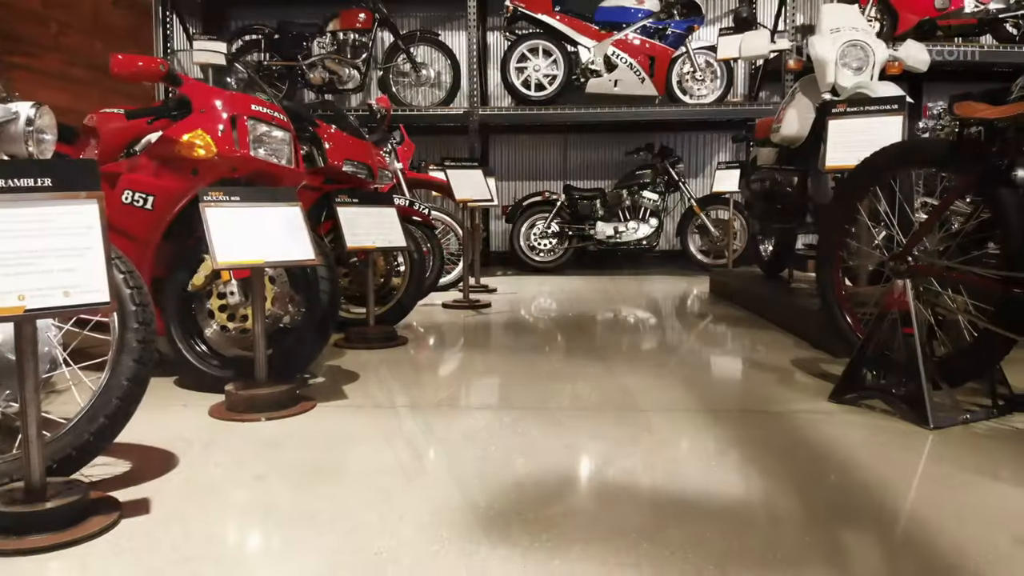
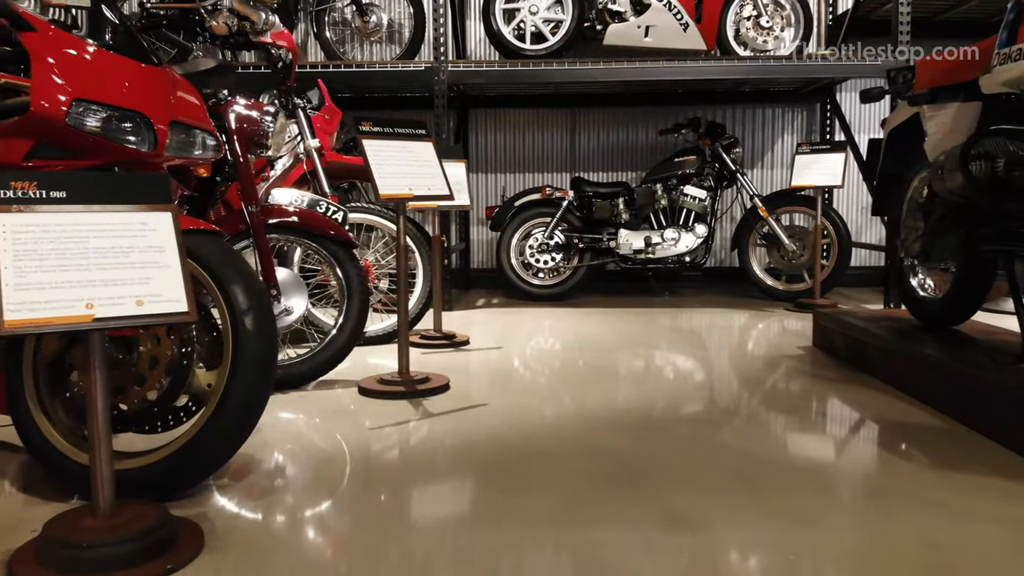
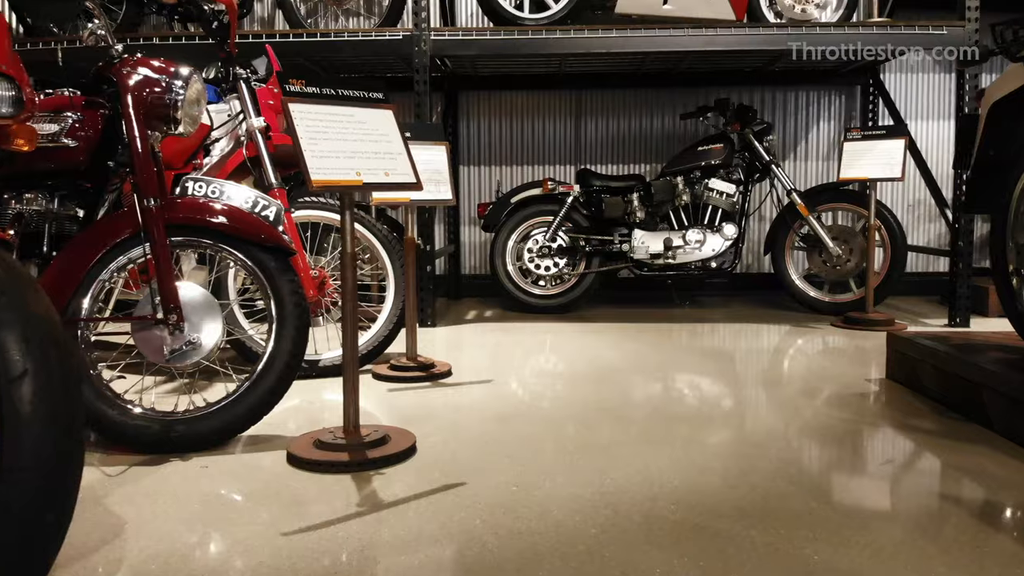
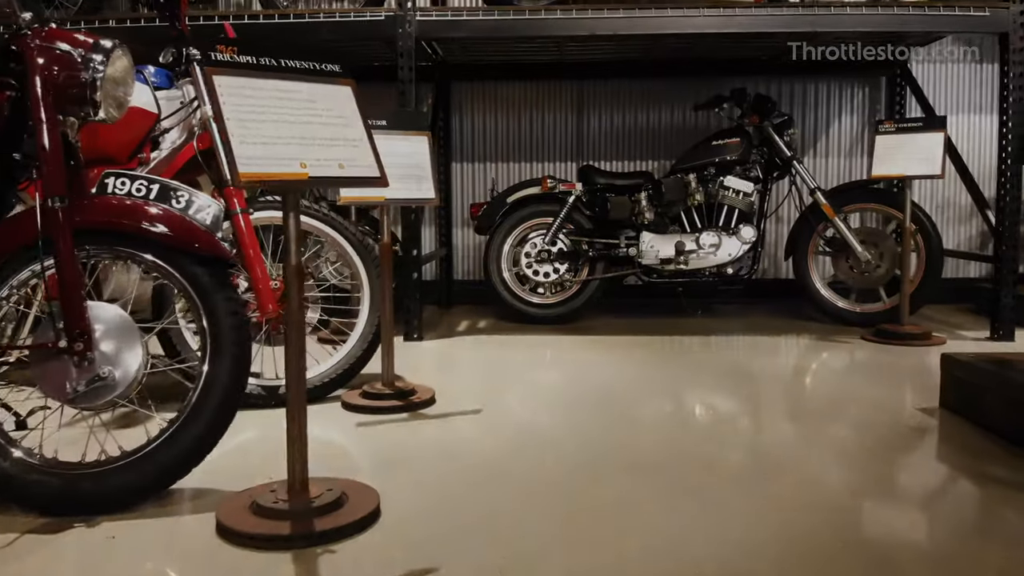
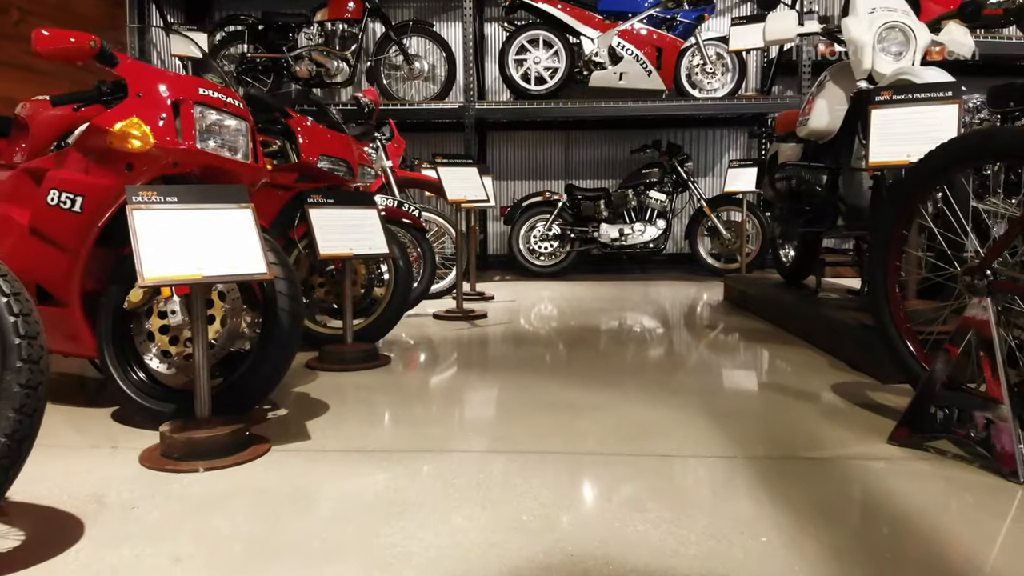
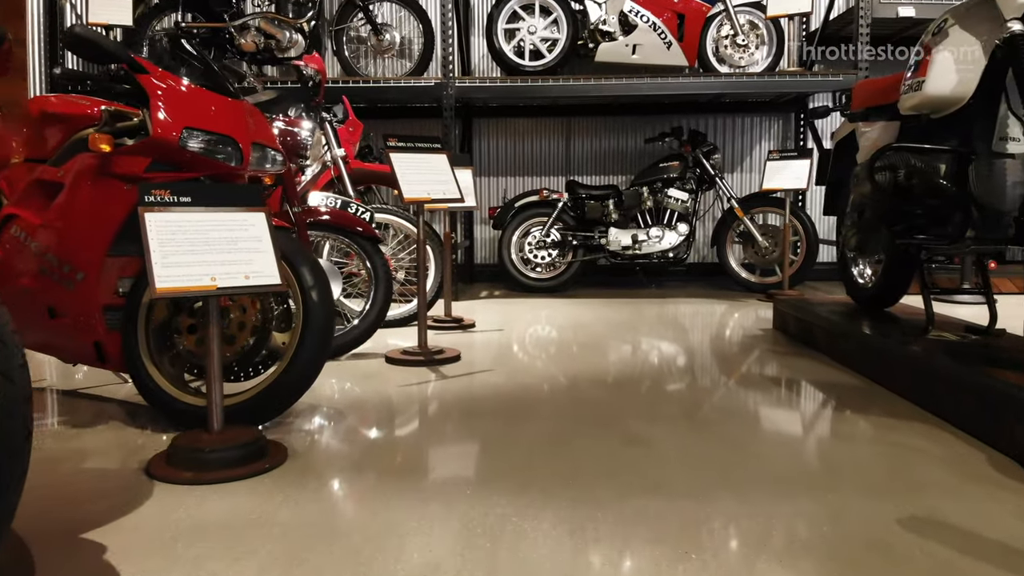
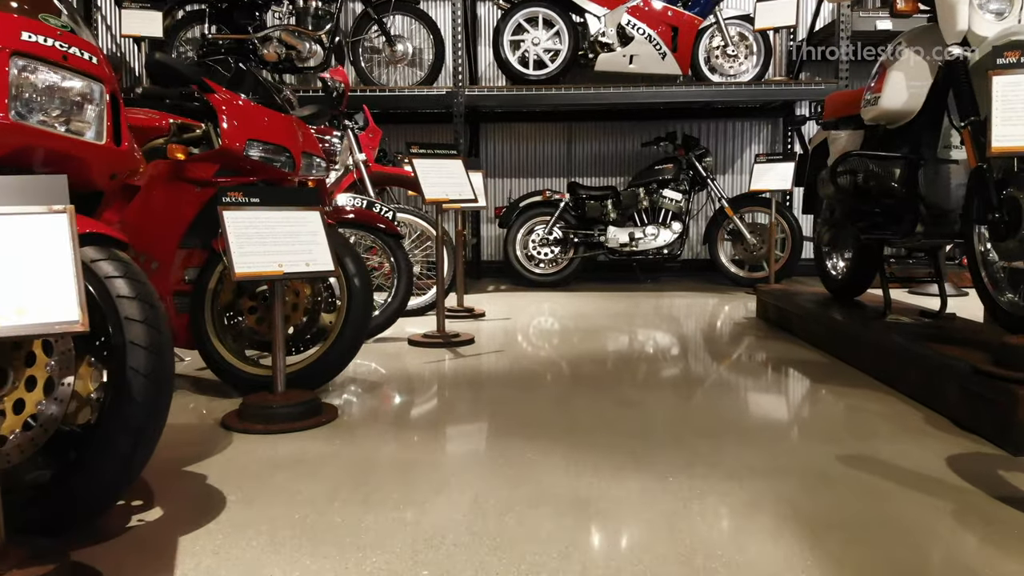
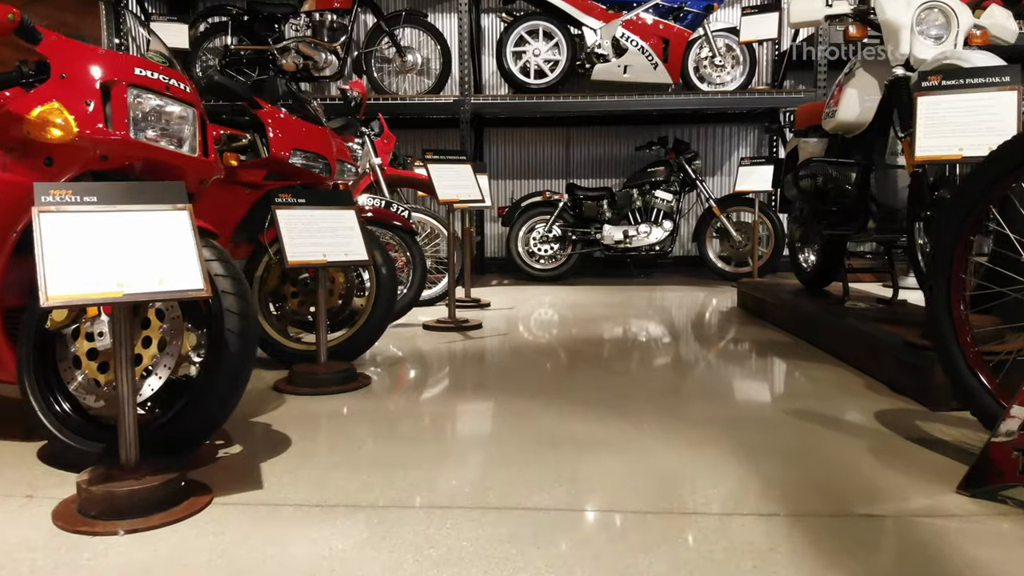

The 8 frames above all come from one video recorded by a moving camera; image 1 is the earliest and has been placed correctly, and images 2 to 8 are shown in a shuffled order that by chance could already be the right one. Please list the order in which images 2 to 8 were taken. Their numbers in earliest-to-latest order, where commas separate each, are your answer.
5, 8, 7, 6, 2, 3, 4
